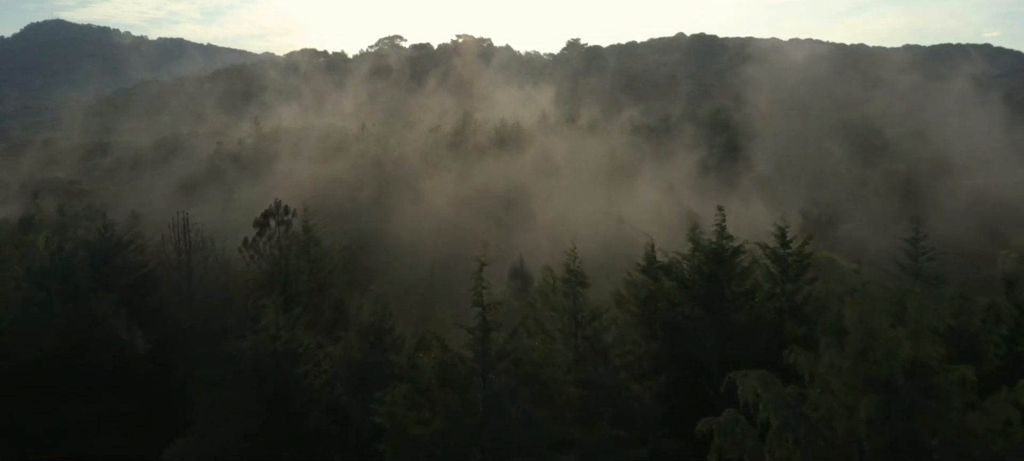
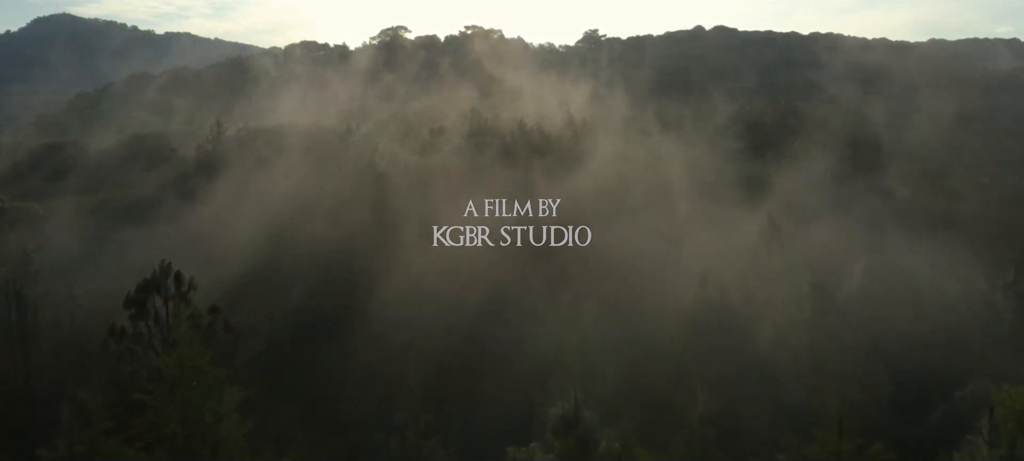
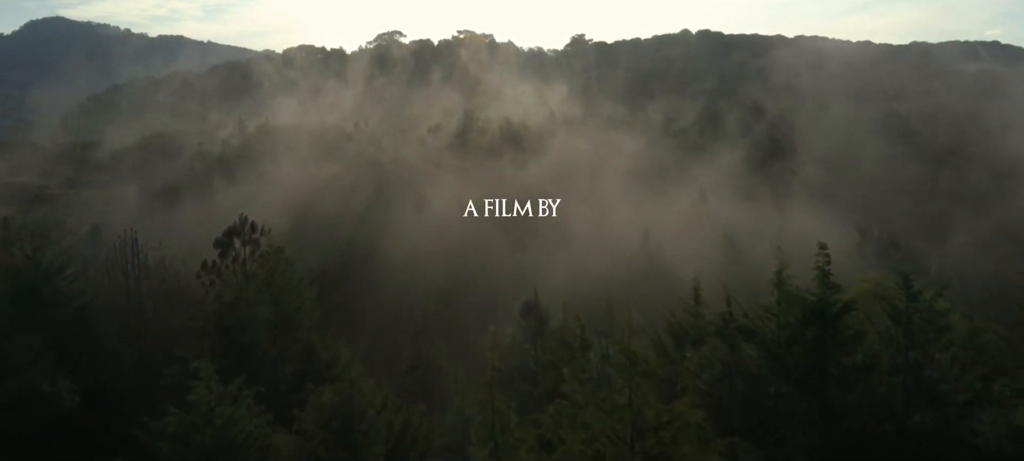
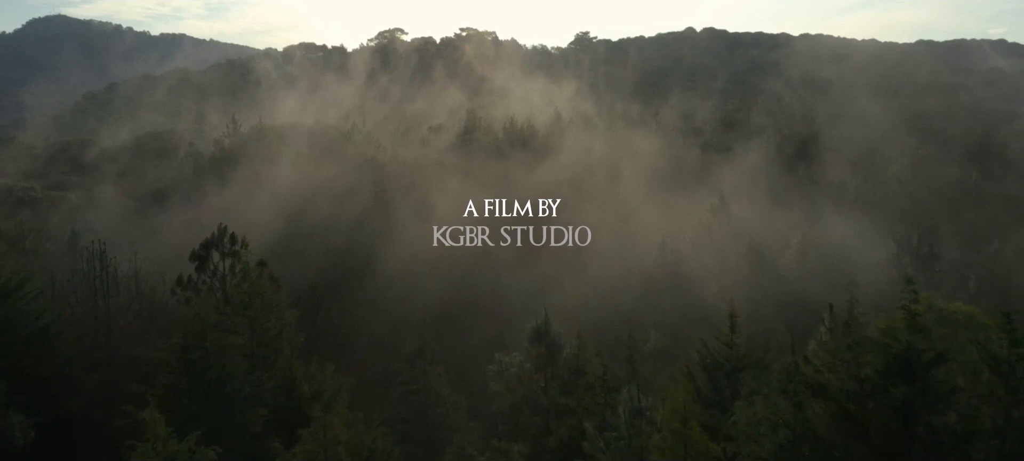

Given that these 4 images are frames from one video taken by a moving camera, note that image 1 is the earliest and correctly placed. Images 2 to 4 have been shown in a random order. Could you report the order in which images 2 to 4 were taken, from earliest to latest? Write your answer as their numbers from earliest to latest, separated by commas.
3, 4, 2
